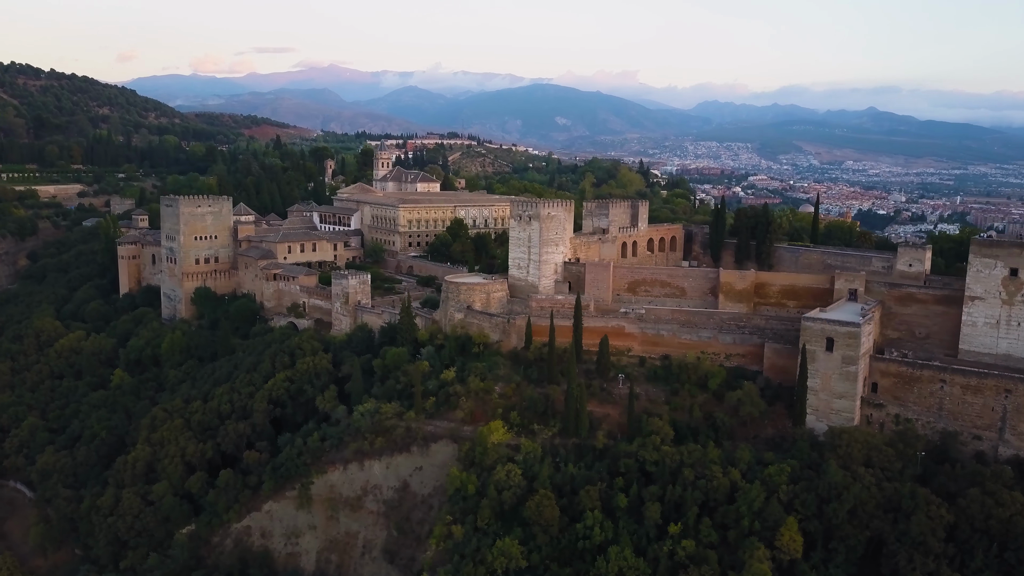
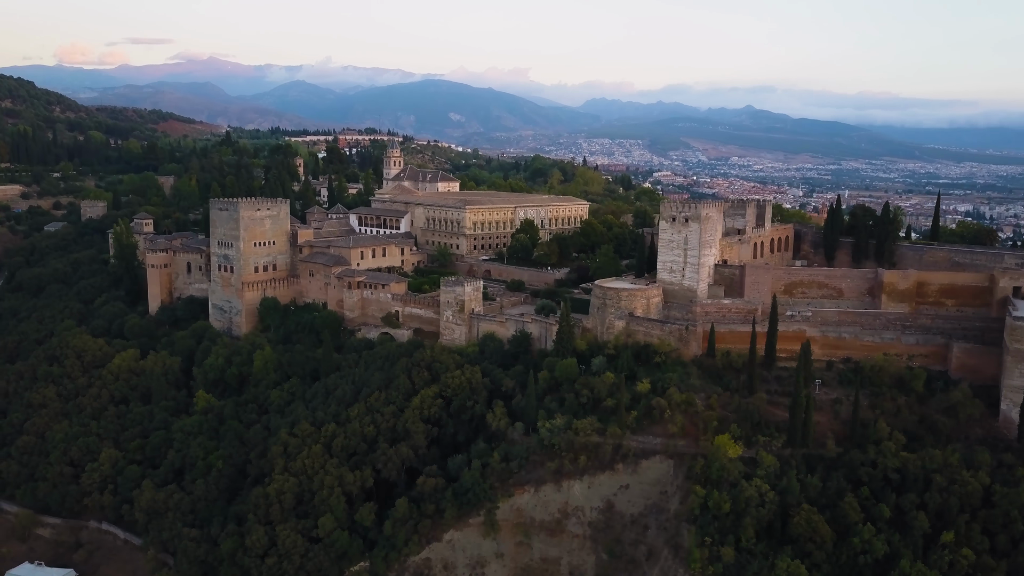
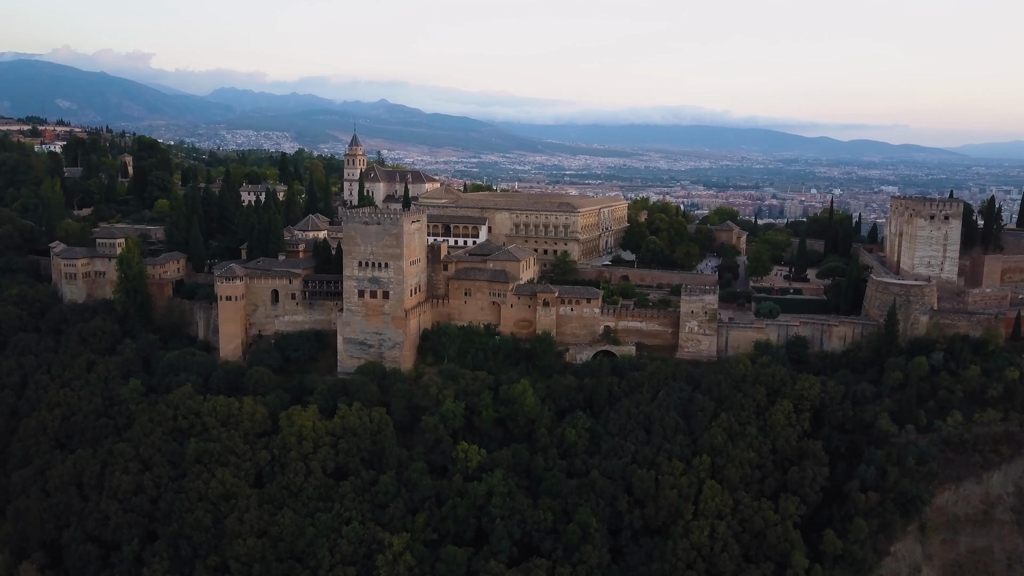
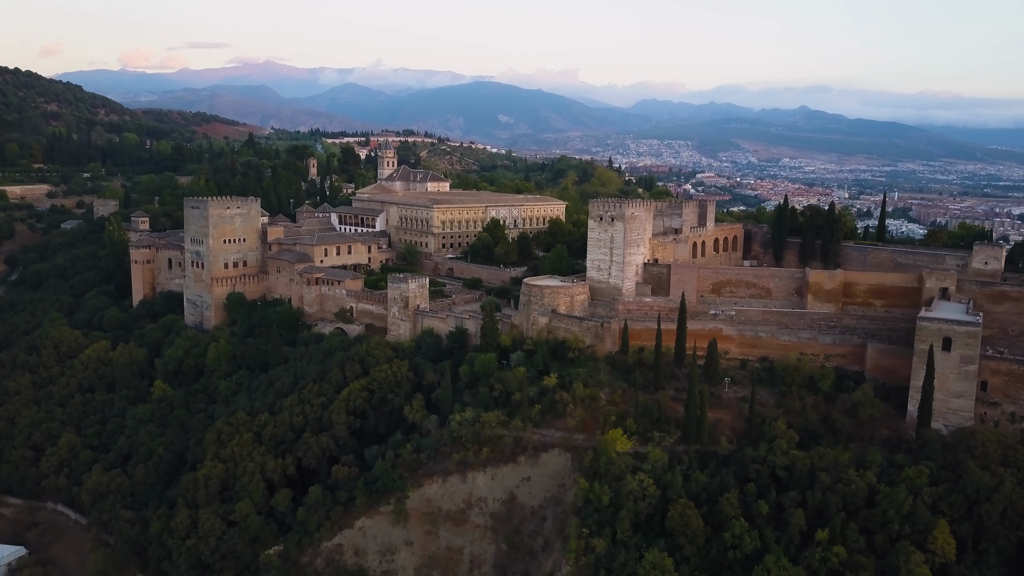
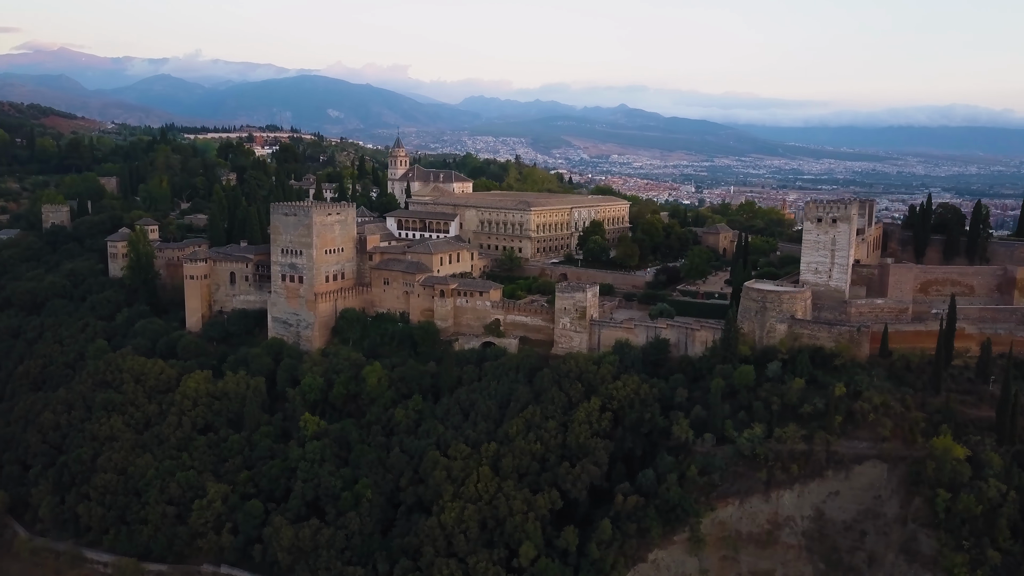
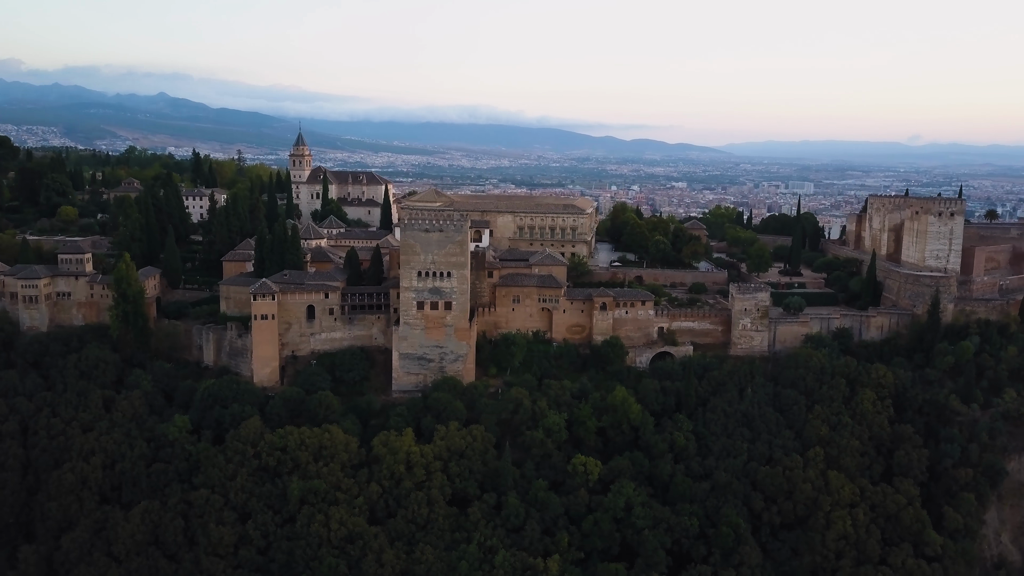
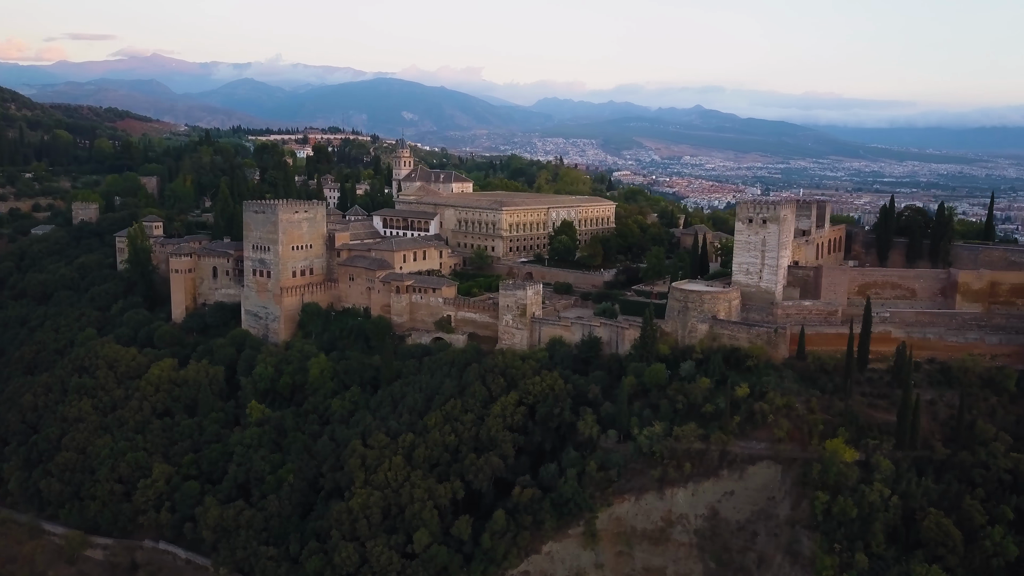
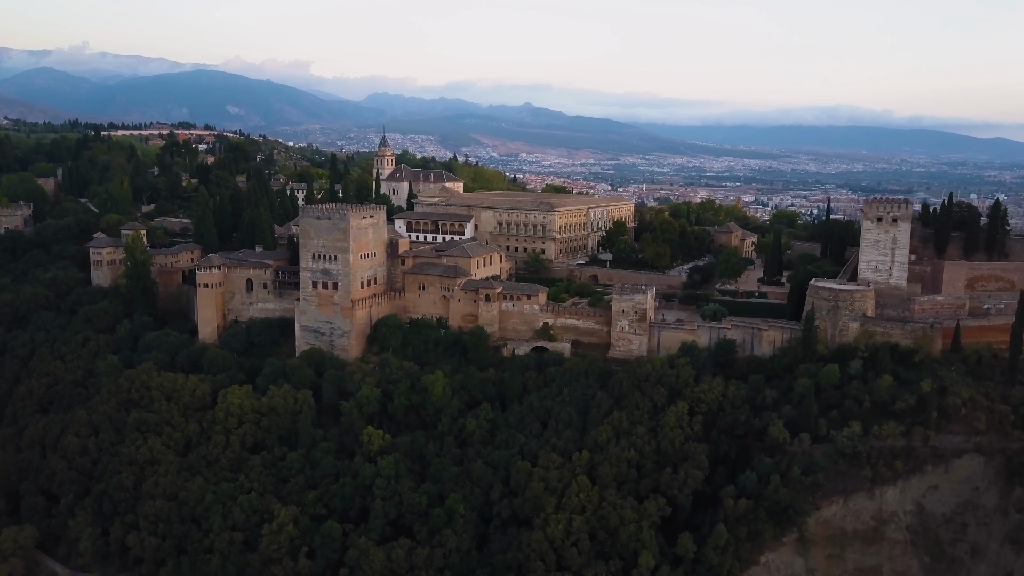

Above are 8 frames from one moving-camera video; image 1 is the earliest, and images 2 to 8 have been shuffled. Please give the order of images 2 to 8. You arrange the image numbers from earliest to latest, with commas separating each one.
4, 2, 7, 5, 8, 3, 6
